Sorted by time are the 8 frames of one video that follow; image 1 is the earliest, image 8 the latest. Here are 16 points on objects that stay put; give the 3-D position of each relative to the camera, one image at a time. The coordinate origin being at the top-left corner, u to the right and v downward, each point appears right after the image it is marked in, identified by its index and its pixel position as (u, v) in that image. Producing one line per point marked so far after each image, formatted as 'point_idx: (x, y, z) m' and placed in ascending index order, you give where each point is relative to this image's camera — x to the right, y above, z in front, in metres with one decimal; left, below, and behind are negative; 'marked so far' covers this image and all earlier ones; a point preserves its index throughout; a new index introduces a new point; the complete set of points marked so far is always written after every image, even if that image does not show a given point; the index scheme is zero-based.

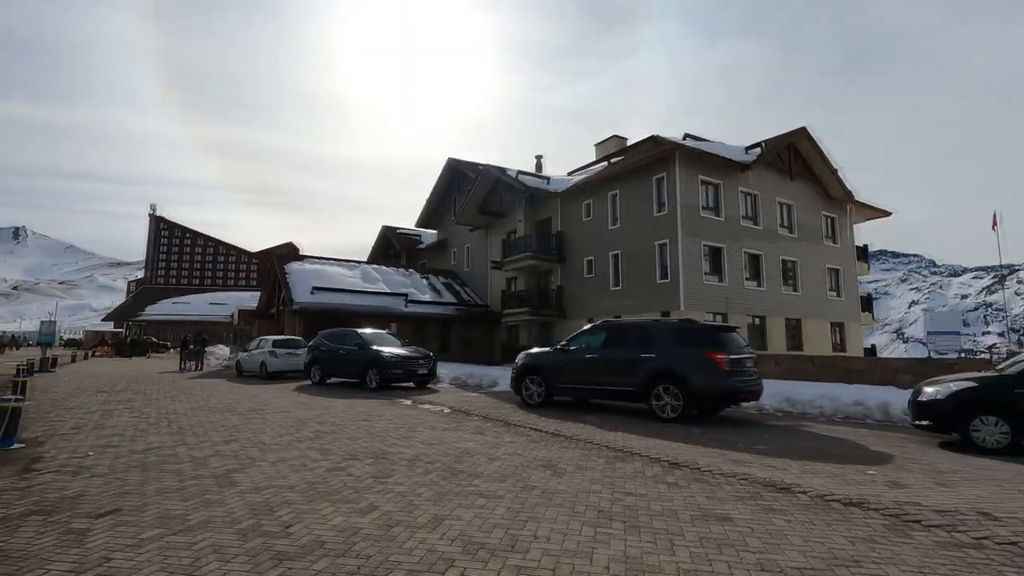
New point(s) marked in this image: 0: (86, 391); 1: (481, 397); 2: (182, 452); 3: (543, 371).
0: (-13.0, -3.2, +16.4) m
1: (-0.9, -3.1, +15.4) m
2: (-4.7, -2.3, +7.7) m
3: (+0.8, -2.0, +12.9) m
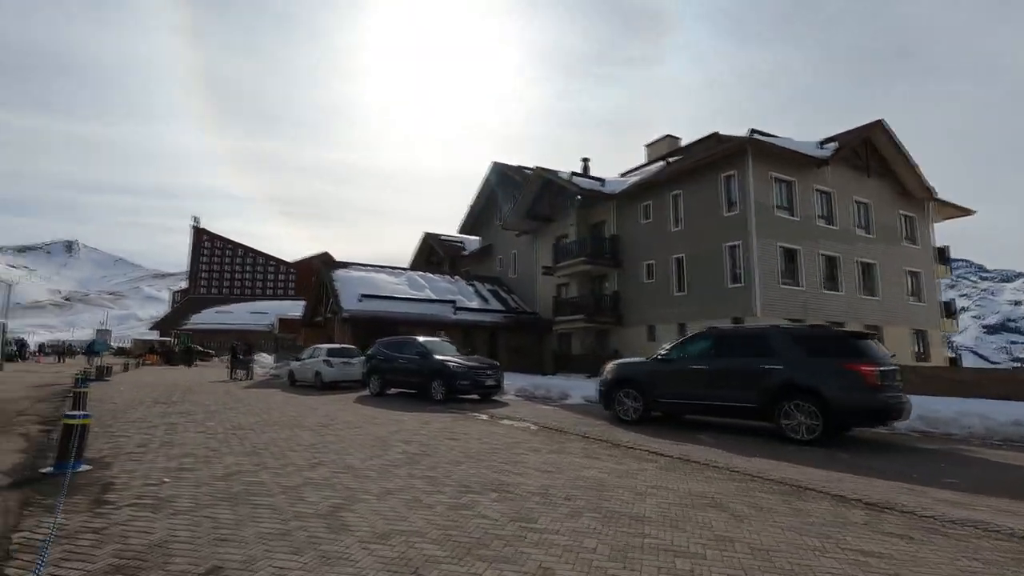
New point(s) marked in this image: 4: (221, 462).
0: (-10.8, -3.4, +15.7) m
1: (+1.2, -3.3, +14.1) m
2: (-3.0, -2.3, +6.6) m
3: (+2.8, -2.1, +11.5) m
4: (-4.1, -2.5, +7.5) m
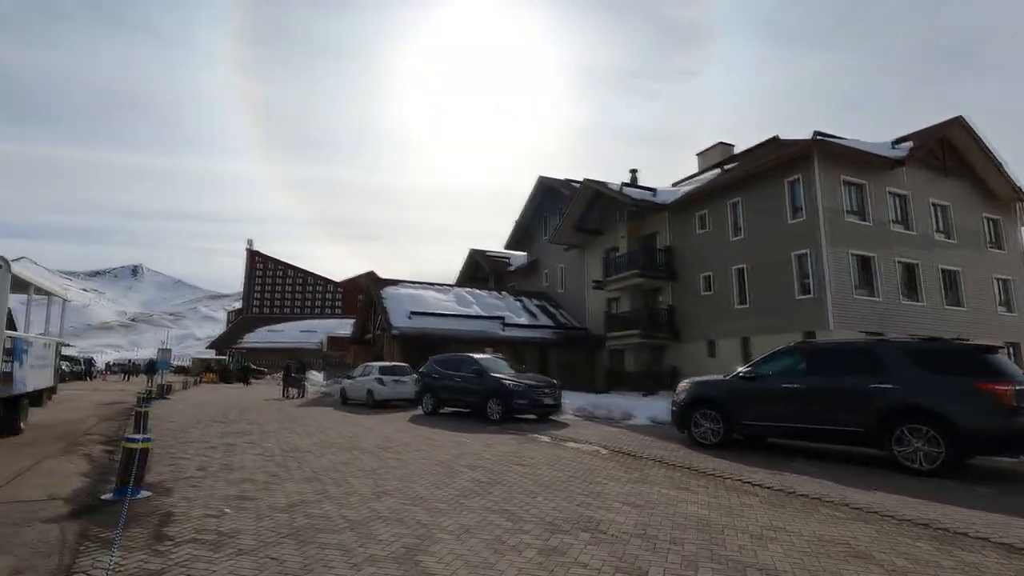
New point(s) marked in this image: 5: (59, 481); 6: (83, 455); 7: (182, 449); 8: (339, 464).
0: (-9.1, -3.9, +15.7) m
1: (+2.8, -3.6, +13.2) m
2: (-2.0, -2.5, +6.1) m
3: (+4.1, -2.3, +10.5) m
4: (-3.0, -2.7, +7.1) m
5: (-6.5, -2.8, +7.7) m
6: (-8.1, -3.2, +10.2) m
7: (-6.6, -3.2, +10.7) m
8: (-2.9, -3.0, +8.9) m
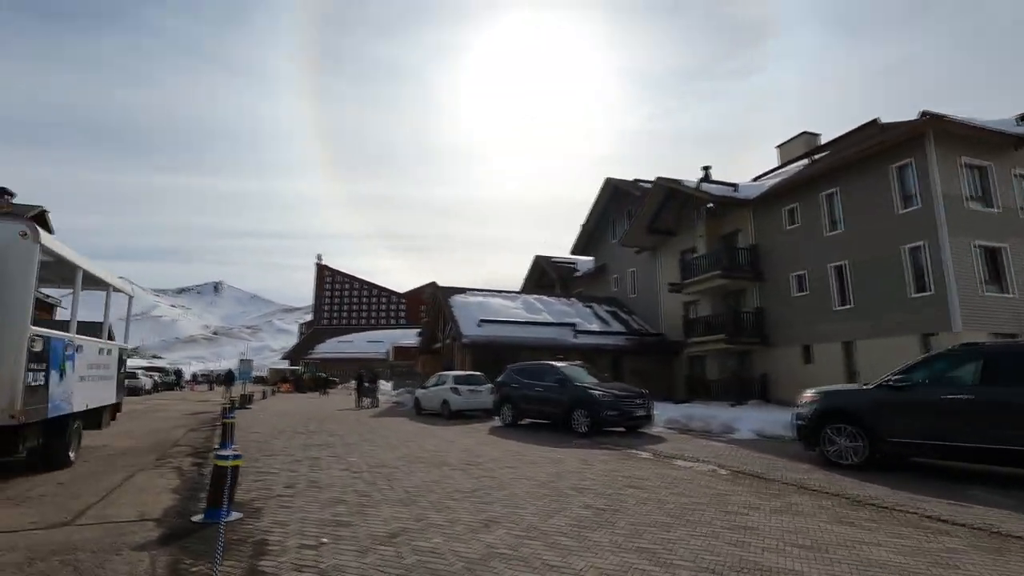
0: (-6.6, -4.2, +15.6) m
1: (+4.9, -3.6, +11.8) m
2: (-0.7, -2.5, +5.3) m
3: (+5.9, -2.2, +9.0) m
4: (-1.6, -2.7, +6.4) m
5: (-4.9, -2.9, +7.3) m
6: (-6.3, -3.4, +10.0) m
7: (-4.7, -3.4, +10.4) m
8: (-1.2, -3.0, +8.2) m
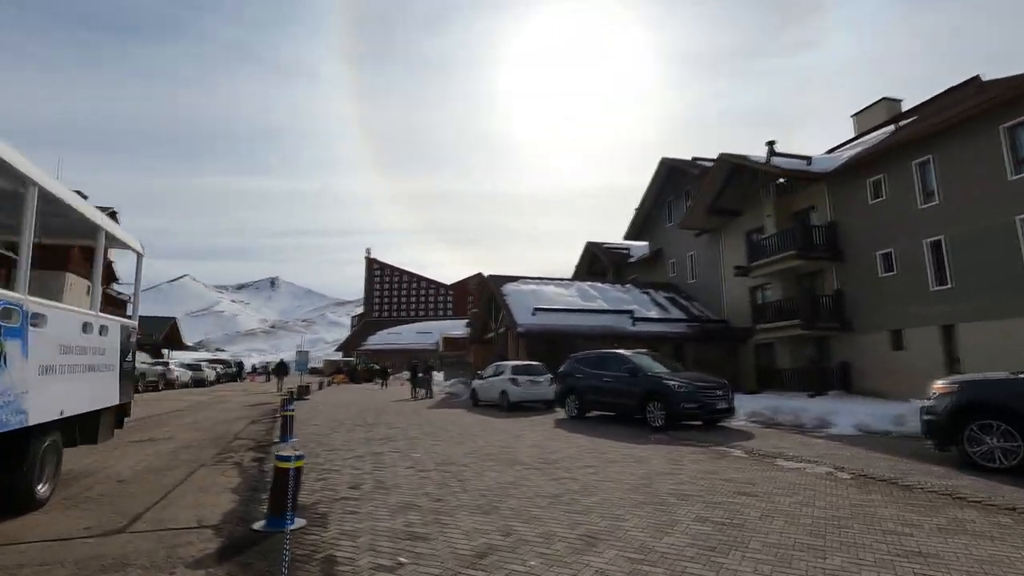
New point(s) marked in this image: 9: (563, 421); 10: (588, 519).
0: (-4.7, -3.9, +15.2) m
1: (+6.4, -3.1, +10.4) m
2: (+0.2, -2.3, +4.3) m
3: (+7.1, -1.8, +7.5) m
4: (-0.6, -2.5, +5.5) m
5: (-3.8, -2.7, +6.8) m
6: (-4.9, -3.1, +9.6) m
7: (-3.3, -3.1, +9.8) m
8: (0.0, -2.7, +7.3) m
9: (+1.5, -3.9, +15.7) m
10: (+0.8, -2.5, +5.7) m
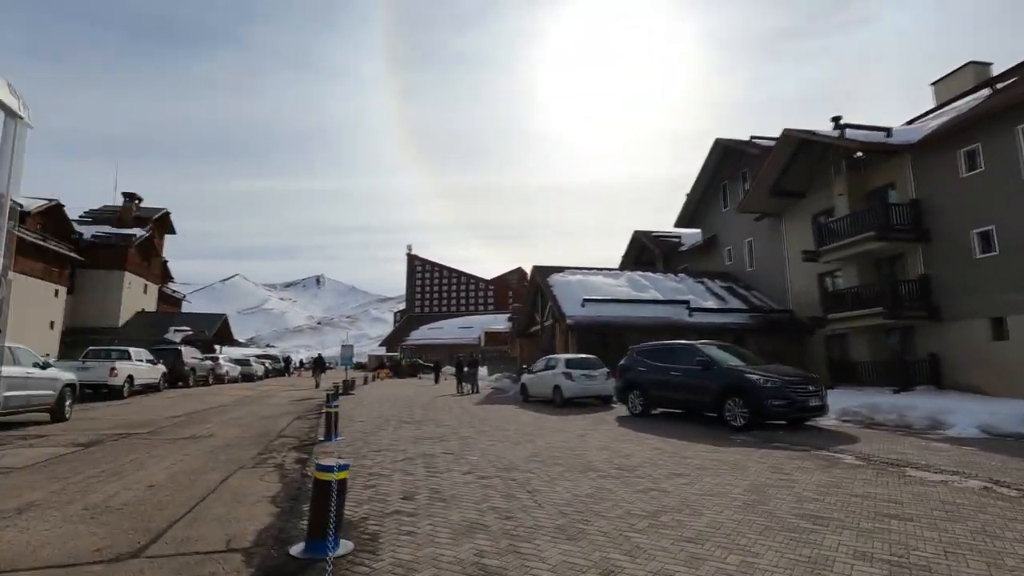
0: (-3.2, -3.6, +14.3) m
1: (+7.5, -2.7, +8.7) m
2: (+0.9, -2.0, +3.1) m
3: (+8.0, -1.4, +5.8) m
4: (+0.2, -2.2, +4.3) m
5: (-2.9, -2.5, +5.8) m
6: (-3.8, -2.9, +8.7) m
7: (-2.2, -2.9, +8.8) m
8: (+0.9, -2.4, +6.1) m
9: (+3.1, -3.5, +14.4) m
10: (+1.6, -2.2, +4.4) m
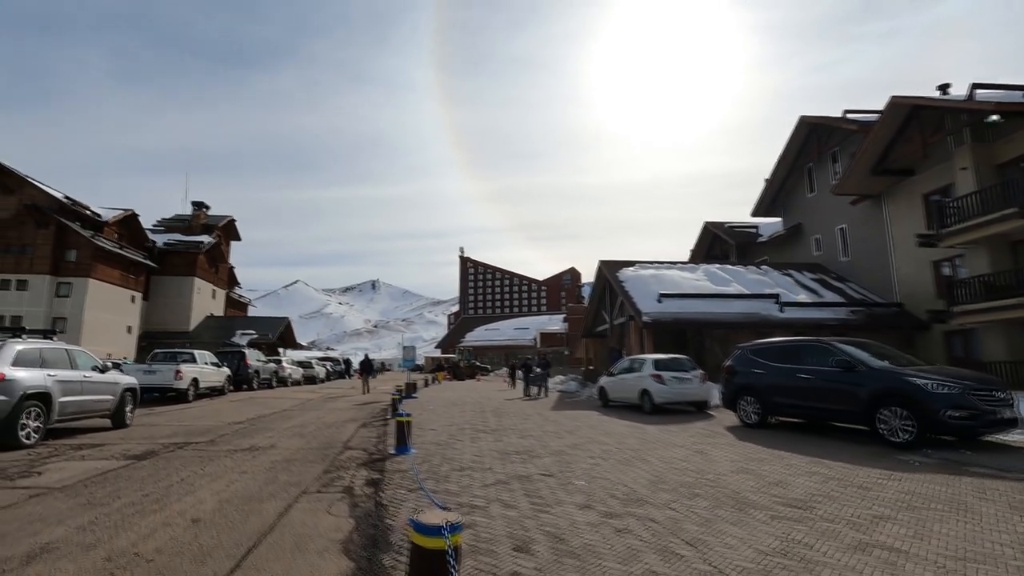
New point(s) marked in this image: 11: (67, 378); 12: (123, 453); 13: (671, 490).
0: (-1.1, -3.4, +12.7) m
1: (+9.1, -2.3, +6.1) m
2: (+2.0, -1.7, +1.2) m
3: (+9.2, -1.0, +3.2) m
4: (+1.4, -1.9, +2.5) m
5: (-1.6, -2.3, +4.2) m
6: (-2.2, -2.7, +7.2) m
7: (-0.6, -2.6, +7.2) m
8: (+2.2, -2.2, +4.2) m
9: (+5.2, -3.2, +12.2) m
10: (+2.7, -1.9, +2.4) m
11: (-9.6, -2.0, +11.6) m
12: (-7.4, -3.1, +10.2) m
13: (+2.0, -2.5, +6.8) m
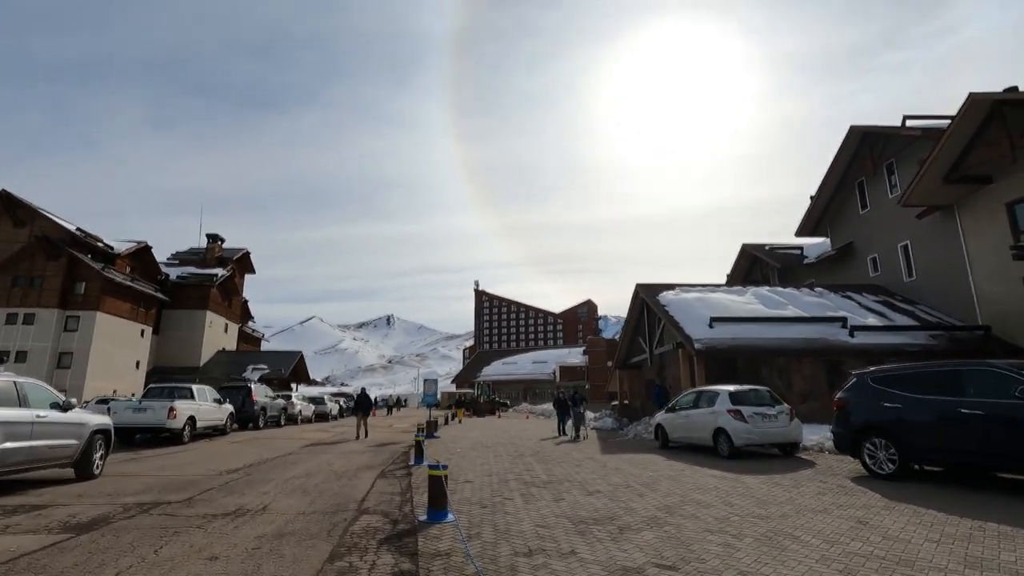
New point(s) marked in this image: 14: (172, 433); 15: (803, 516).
0: (0.0, -3.7, +10.0) m
1: (+10.0, -2.0, +3.2) m
2: (+2.8, -1.2, -1.5) m
3: (+10.1, -0.5, +0.3) m
4: (+2.2, -1.5, -0.2) m
5: (-0.7, -2.0, +1.6) m
6: (-1.3, -2.6, +4.6) m
7: (+0.3, -2.6, +4.5) m
8: (+3.1, -1.8, +1.4) m
9: (+6.3, -3.4, +9.3) m
10: (+3.6, -1.5, -0.3) m
11: (-8.5, -2.2, +9.1) m
12: (-6.4, -3.3, +7.6) m
13: (+3.0, -2.4, +4.0) m
14: (-11.6, -4.9, +18.2) m
15: (+3.8, -2.9, +6.8) m
